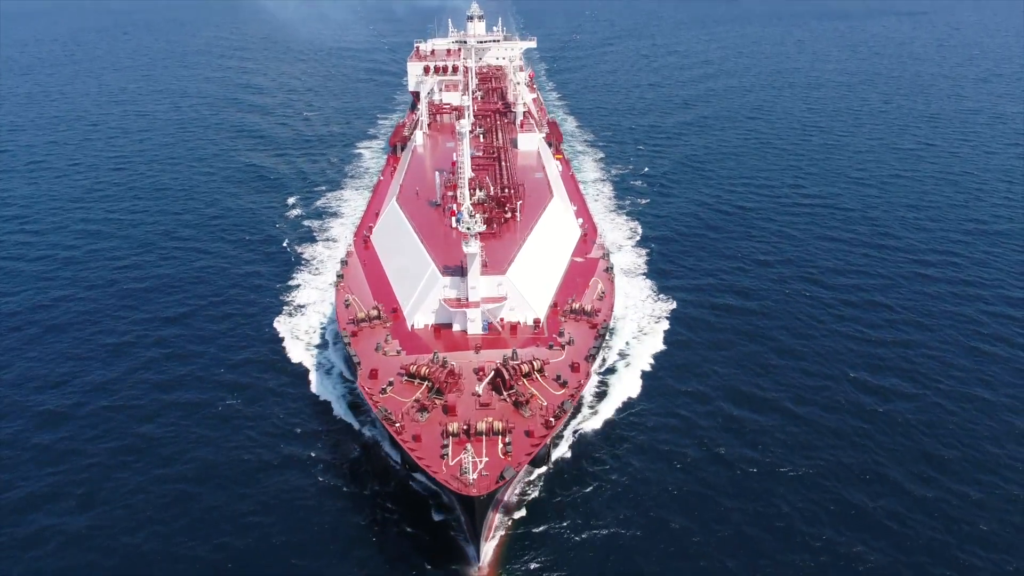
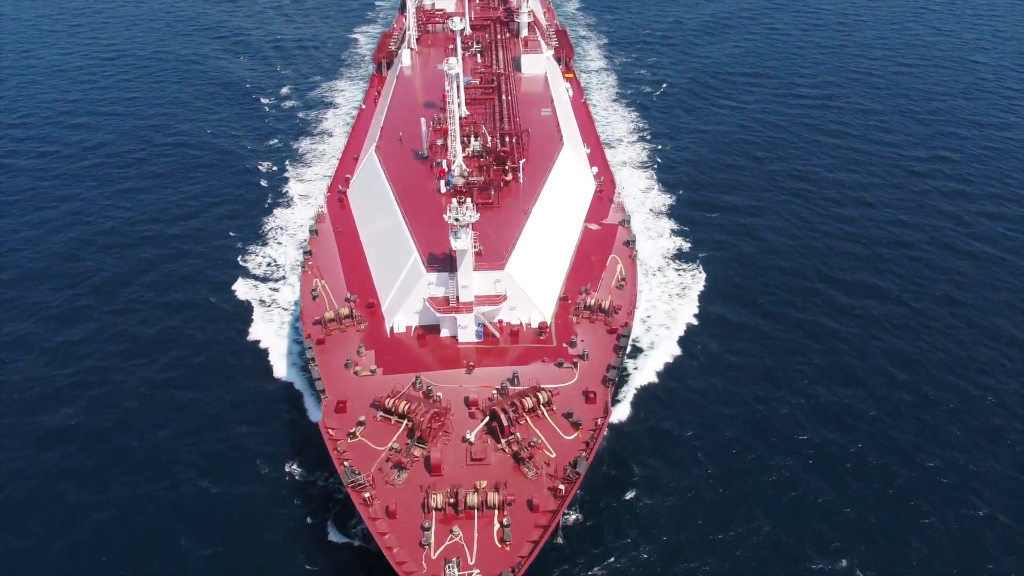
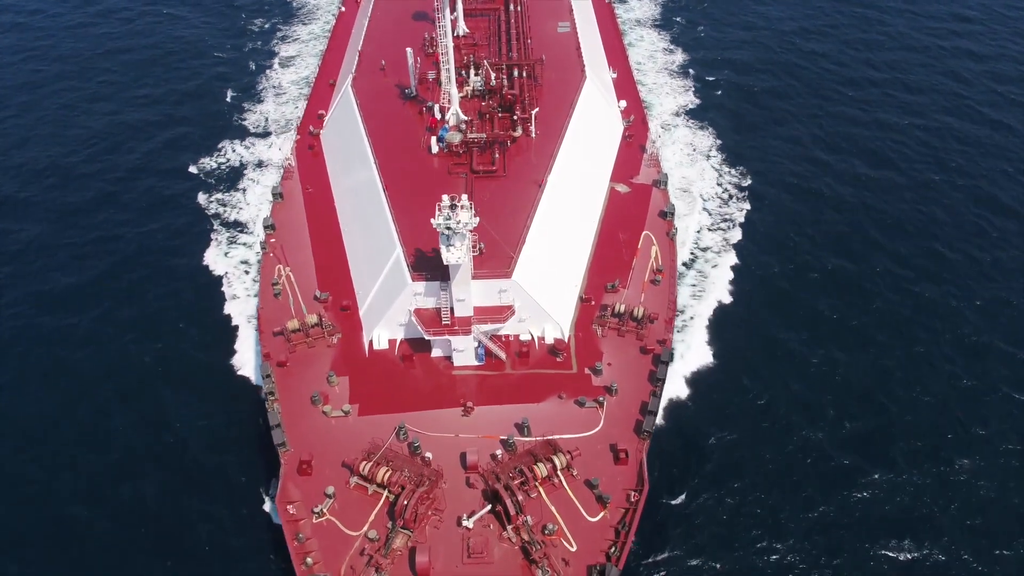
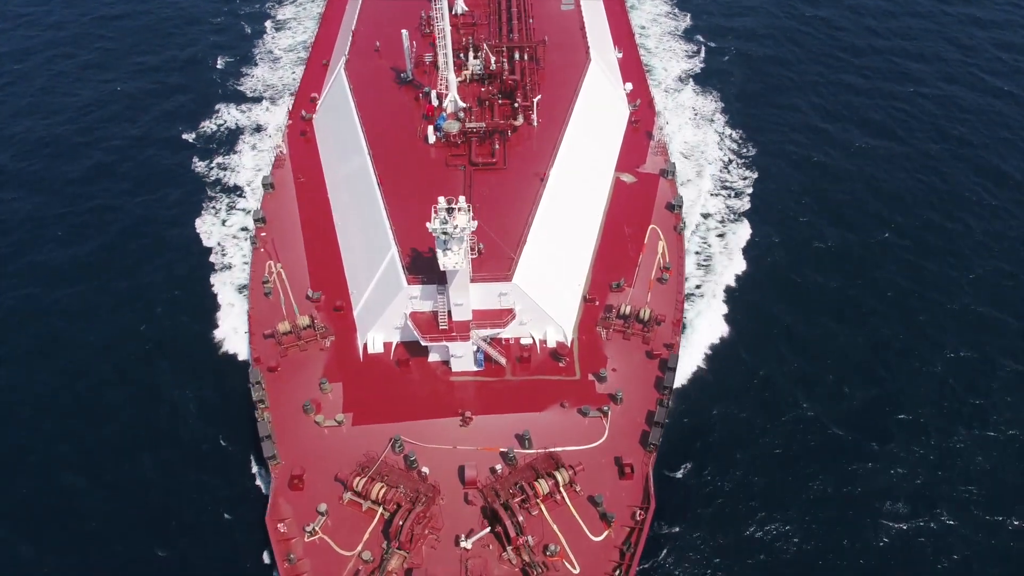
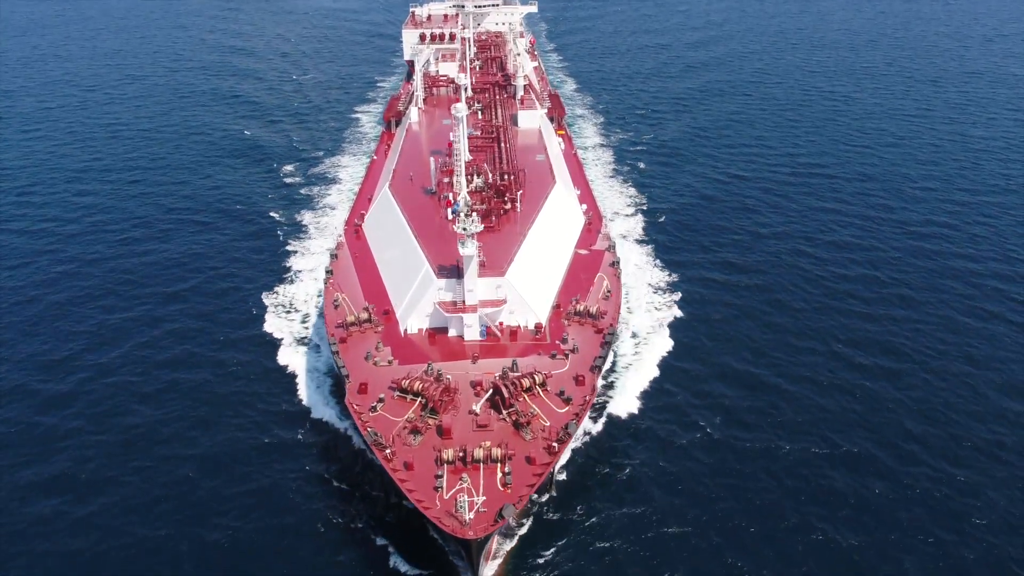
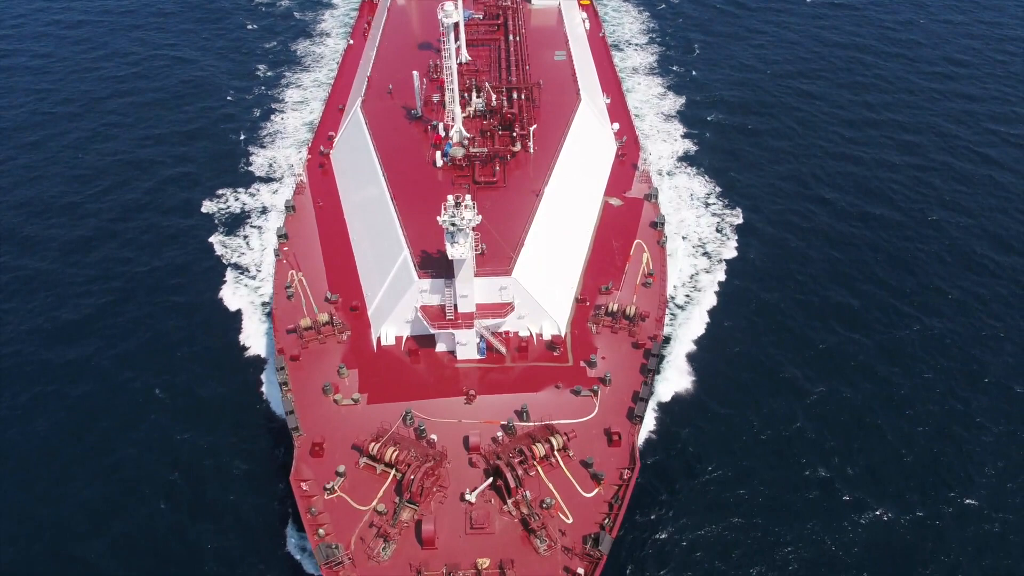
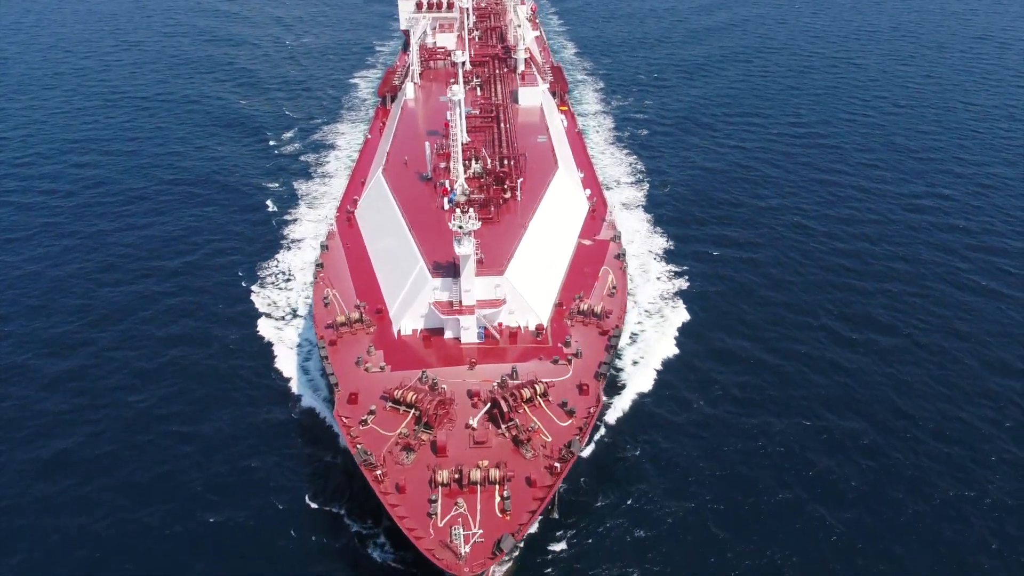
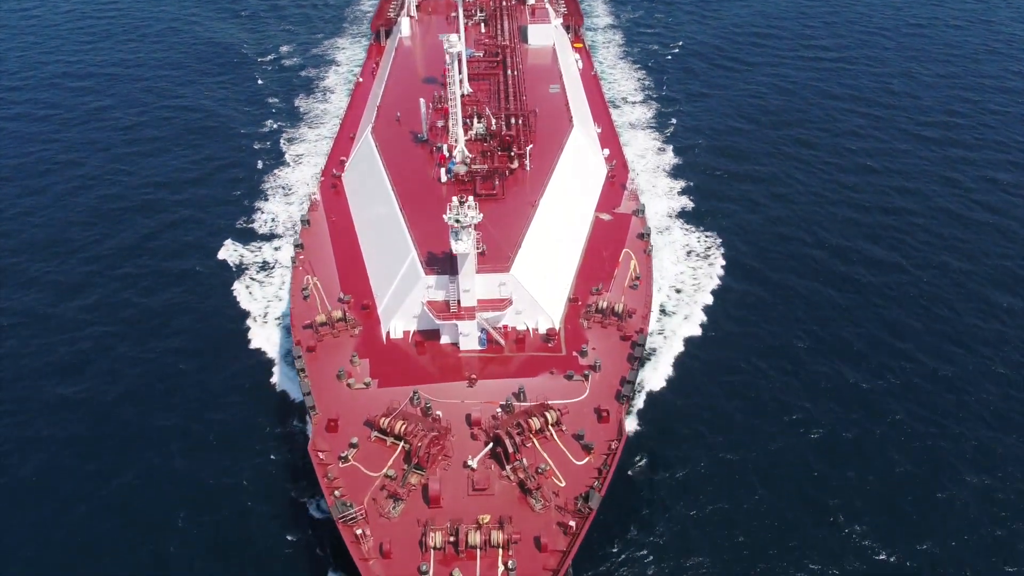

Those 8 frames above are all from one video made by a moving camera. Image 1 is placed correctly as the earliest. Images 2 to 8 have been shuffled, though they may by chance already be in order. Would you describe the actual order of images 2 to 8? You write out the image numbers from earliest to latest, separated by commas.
5, 7, 2, 8, 6, 3, 4
